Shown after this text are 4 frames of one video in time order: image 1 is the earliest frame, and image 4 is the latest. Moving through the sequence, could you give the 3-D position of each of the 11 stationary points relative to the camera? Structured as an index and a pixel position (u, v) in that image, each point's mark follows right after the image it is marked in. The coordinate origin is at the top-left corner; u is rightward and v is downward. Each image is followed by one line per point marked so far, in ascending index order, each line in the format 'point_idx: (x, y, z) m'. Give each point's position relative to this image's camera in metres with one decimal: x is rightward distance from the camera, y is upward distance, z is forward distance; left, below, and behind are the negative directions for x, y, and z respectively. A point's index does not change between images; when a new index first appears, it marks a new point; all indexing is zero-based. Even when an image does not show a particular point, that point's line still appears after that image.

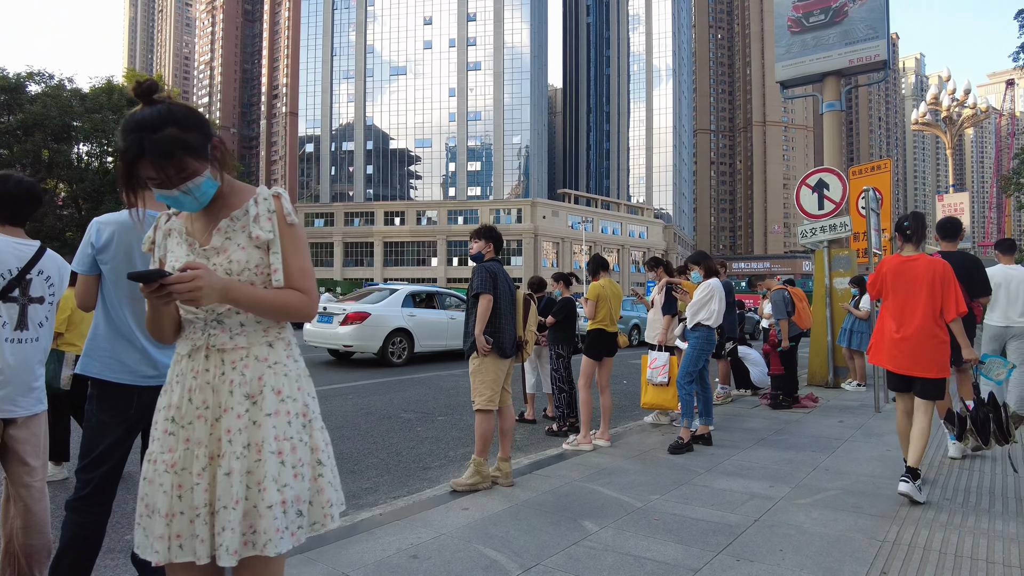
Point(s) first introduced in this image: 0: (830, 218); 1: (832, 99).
0: (+4.4, +1.0, +8.9) m
1: (+4.9, +2.9, +9.9) m
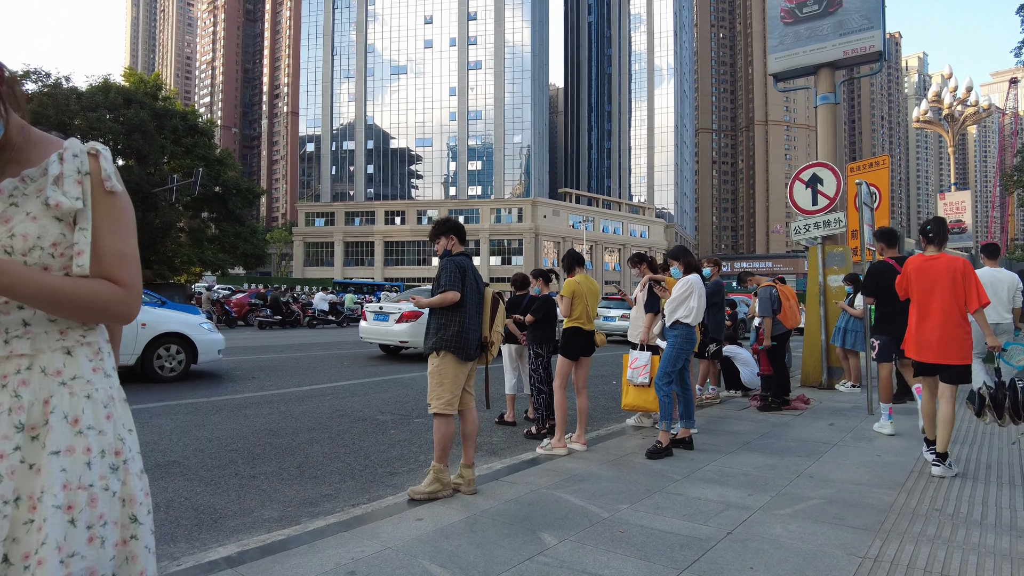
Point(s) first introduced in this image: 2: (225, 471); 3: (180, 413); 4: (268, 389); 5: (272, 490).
0: (+4.1, +1.0, +8.7) m
1: (+4.7, +2.9, +9.7) m
2: (-2.2, -1.4, +5.3) m
3: (-3.3, -1.3, +7.0) m
4: (-3.5, -1.5, +9.3) m
5: (-1.9, -1.6, +5.0) m
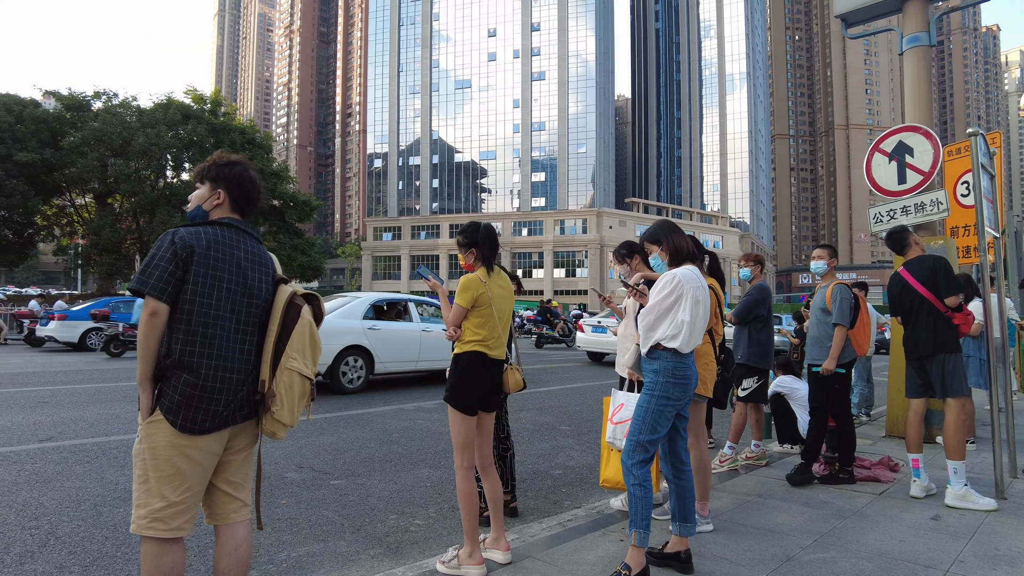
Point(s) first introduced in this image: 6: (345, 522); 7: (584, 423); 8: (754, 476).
0: (+3.8, +0.9, +6.2) m
1: (+4.5, +2.8, +7.1) m
2: (-2.8, -1.5, +3.5) m
3: (-3.8, -1.4, +5.3) m
4: (-3.7, -1.6, +7.6) m
5: (-2.5, -1.6, +3.2) m
6: (-1.1, -1.6, +4.4) m
7: (+0.8, -1.6, +7.8) m
8: (+1.9, -1.5, +5.1) m
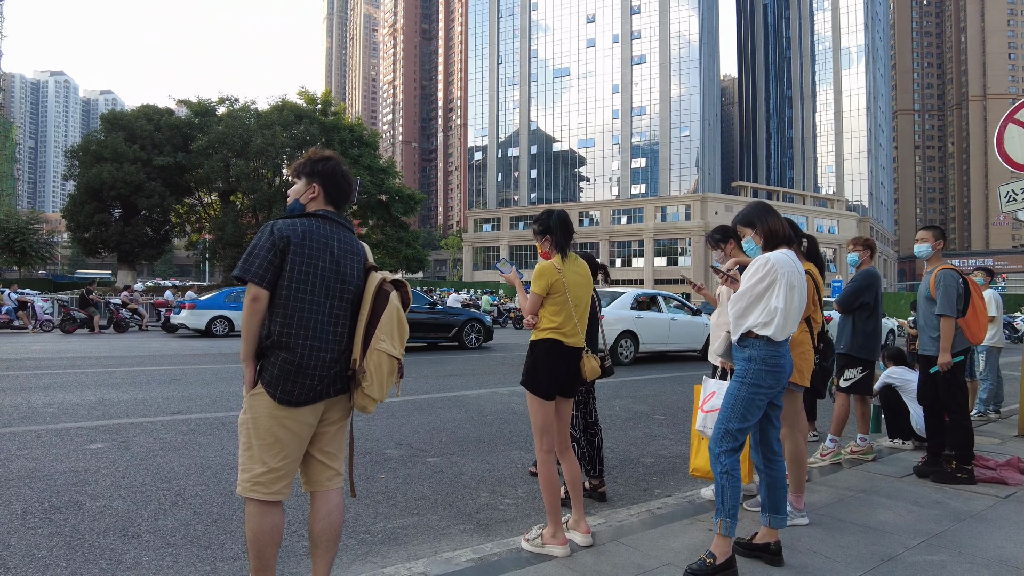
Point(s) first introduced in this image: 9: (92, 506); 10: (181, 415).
0: (+4.6, +1.0, +5.5) m
1: (+5.4, +3.0, +6.4) m
2: (-2.3, -1.4, +3.9) m
3: (-3.0, -1.3, +5.8) m
4: (-2.6, -1.5, +8.2) m
5: (-2.1, -1.5, +3.6) m
6: (-0.5, -1.5, +4.5) m
7: (+1.9, -1.5, +7.6) m
8: (+2.6, -1.3, +4.8) m
9: (-2.7, -1.4, +4.1) m
10: (-3.3, -1.3, +6.5) m
